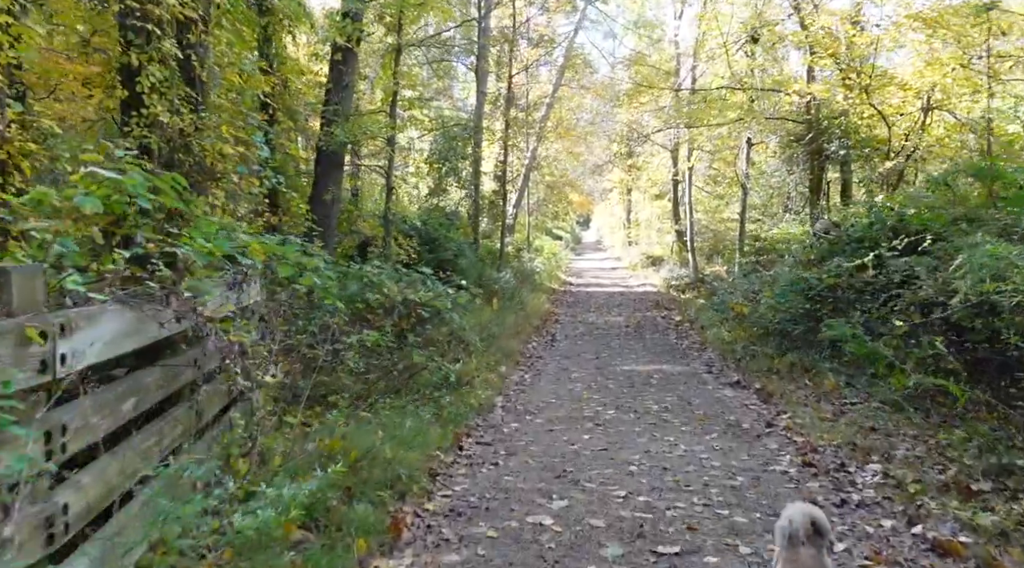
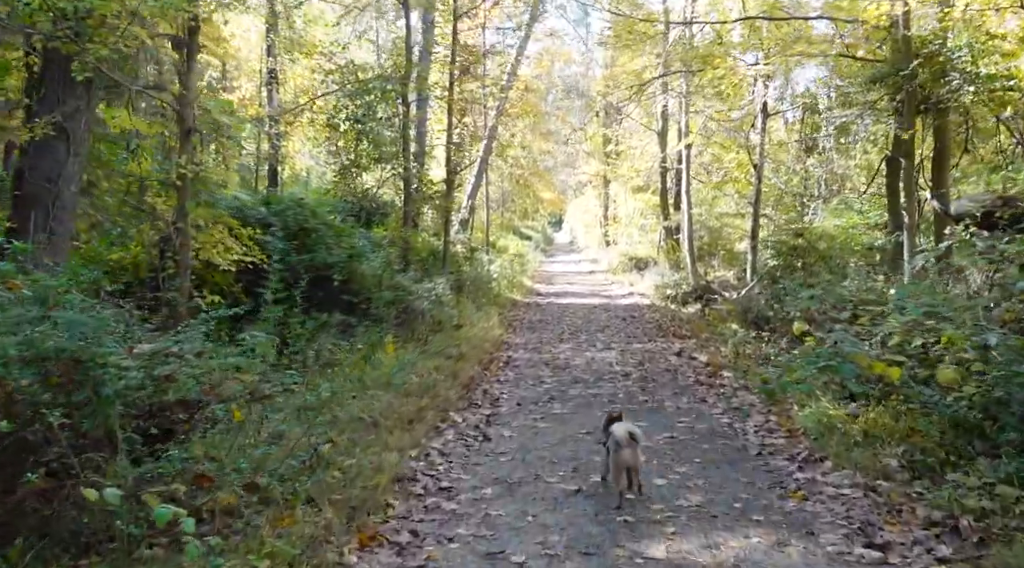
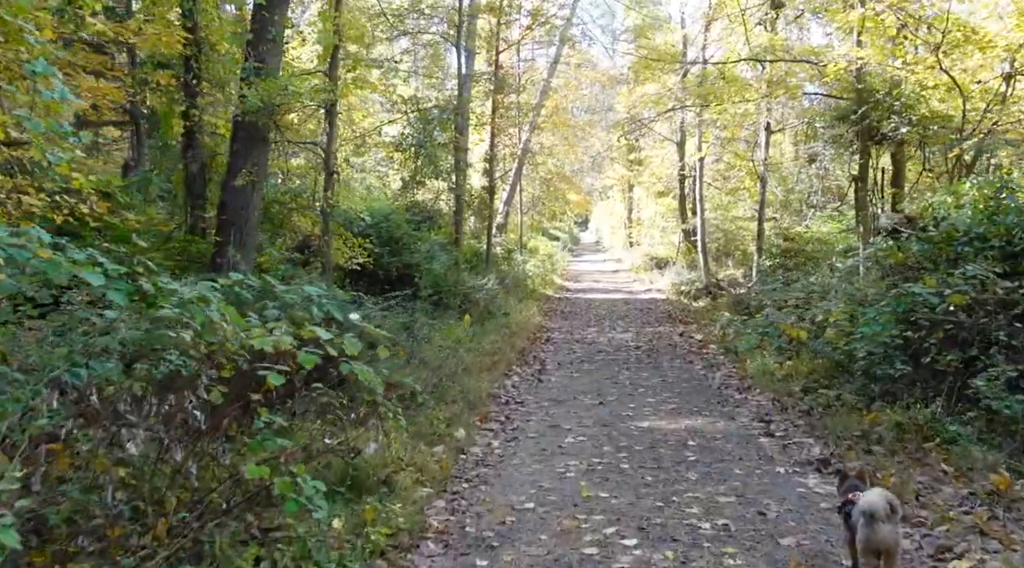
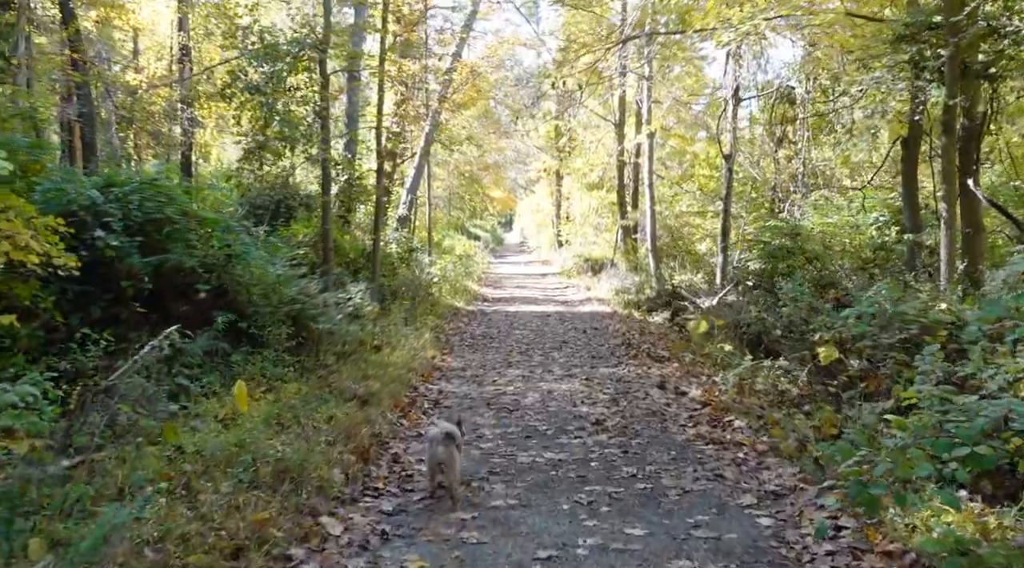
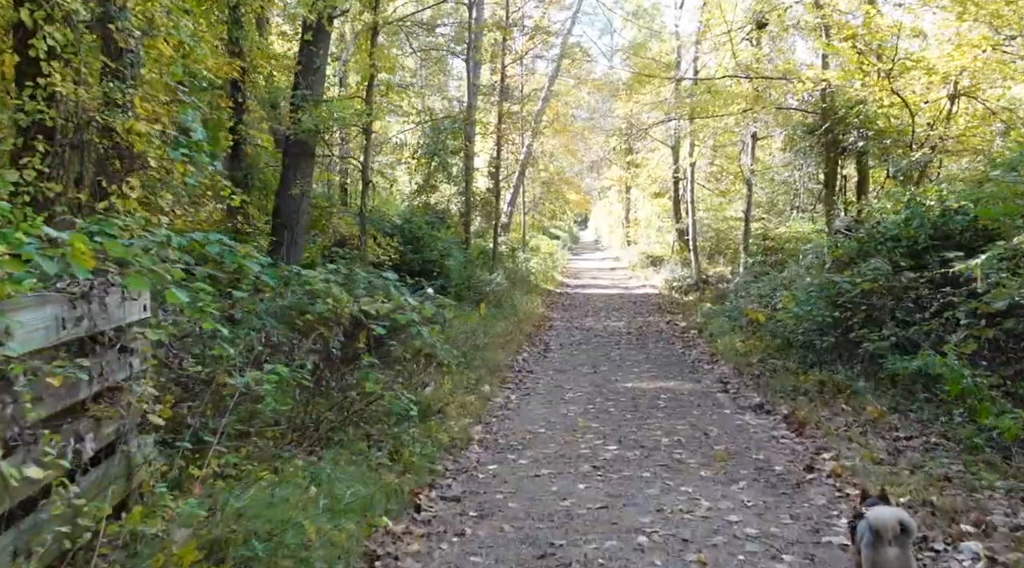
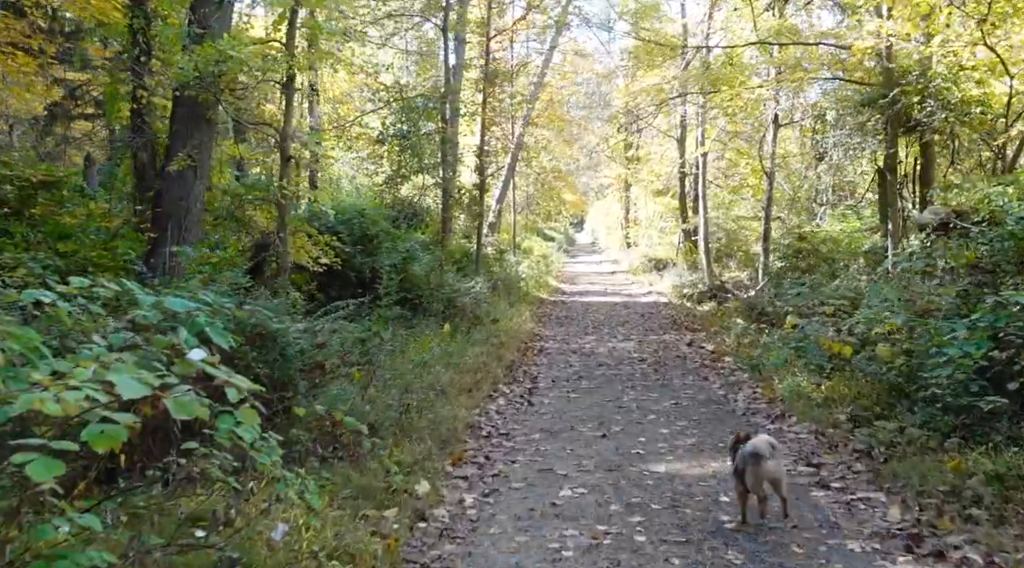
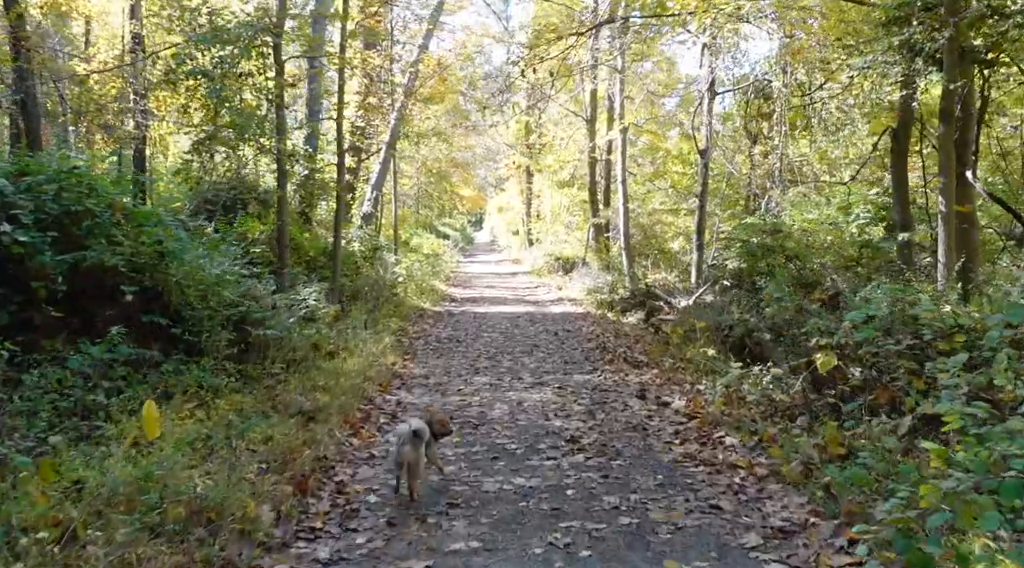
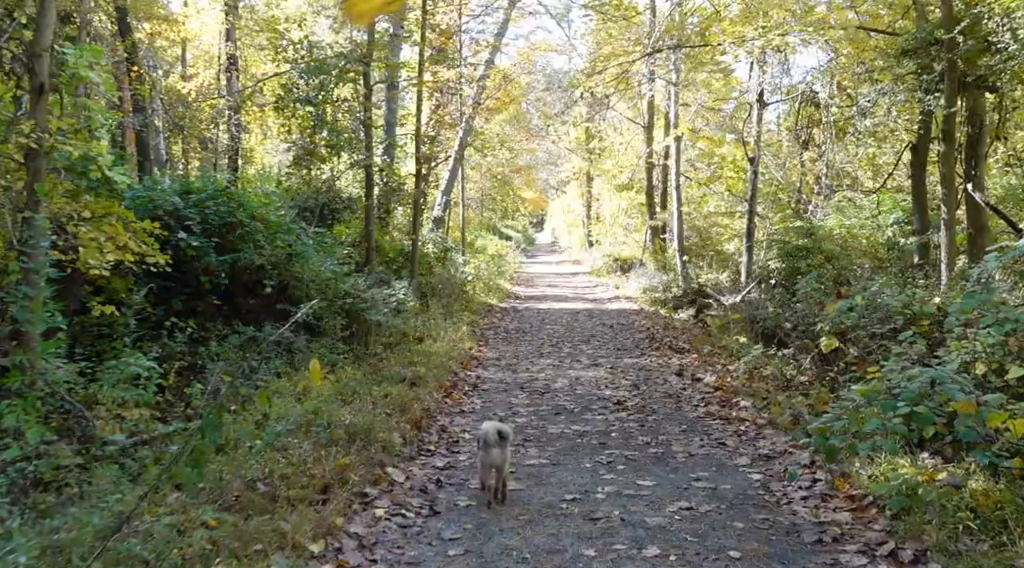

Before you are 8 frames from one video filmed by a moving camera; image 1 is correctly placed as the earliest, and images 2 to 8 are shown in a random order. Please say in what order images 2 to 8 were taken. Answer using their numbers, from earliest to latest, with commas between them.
5, 3, 6, 2, 8, 4, 7
